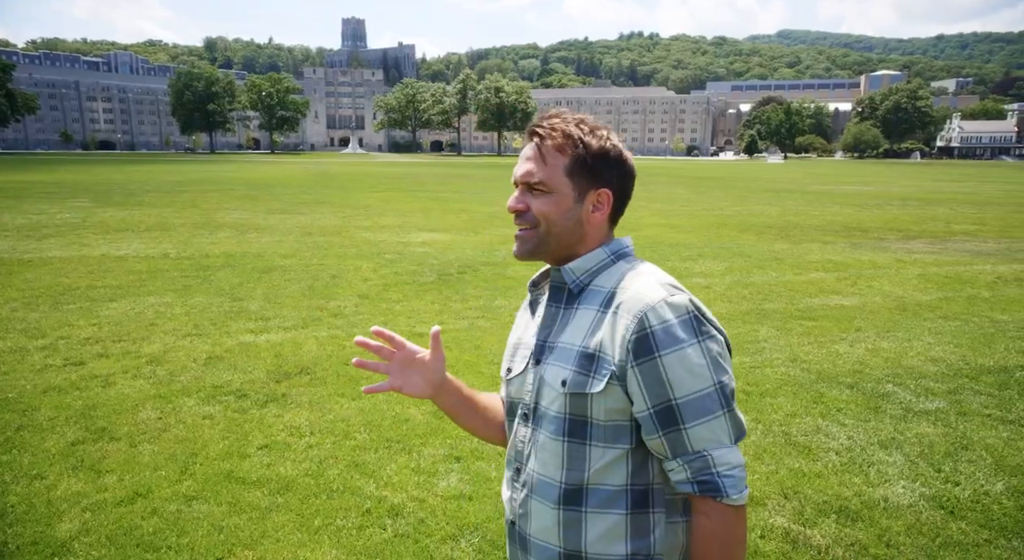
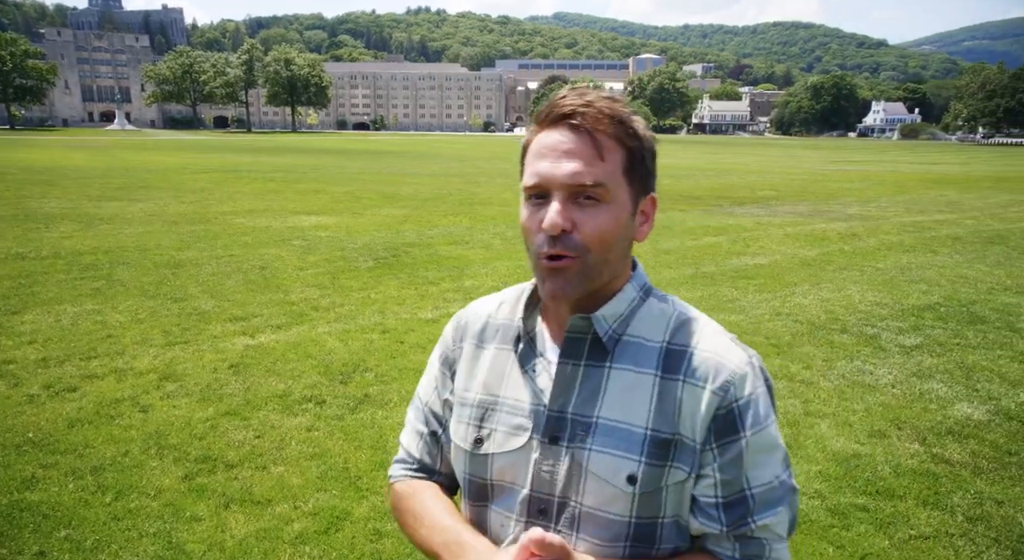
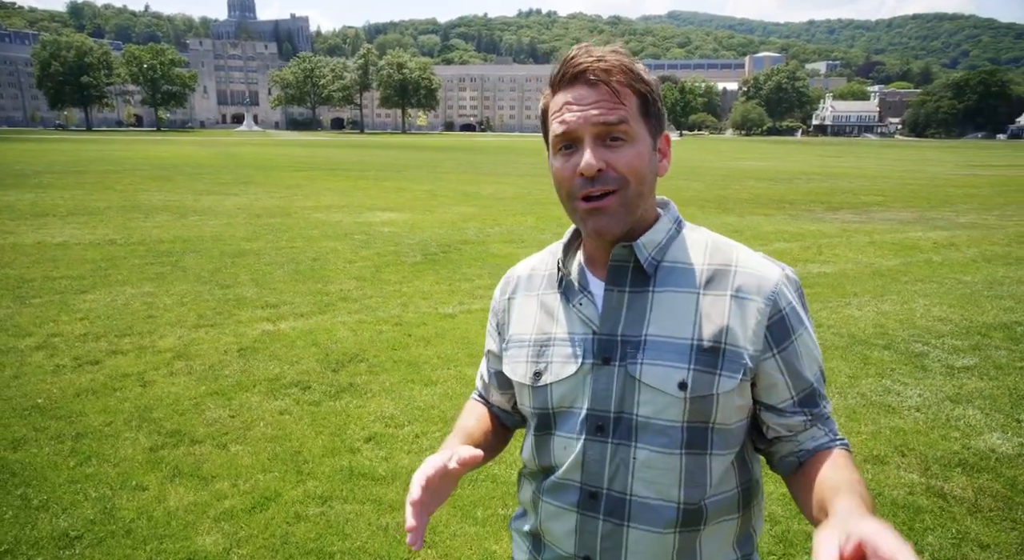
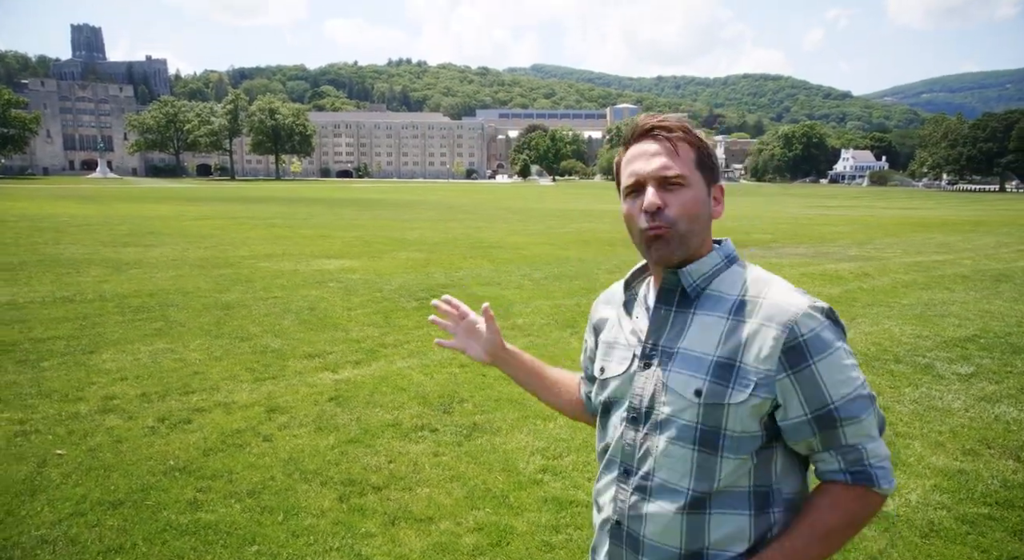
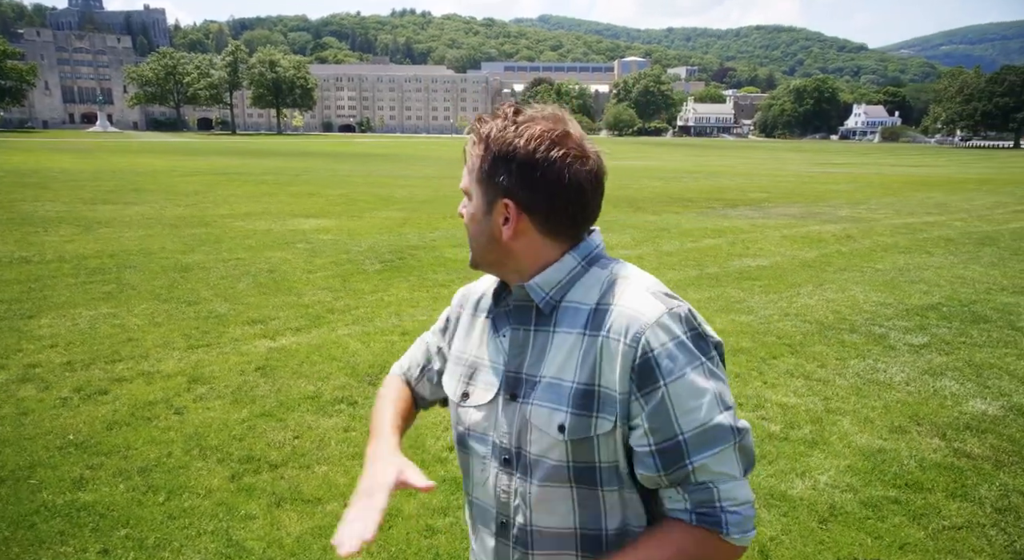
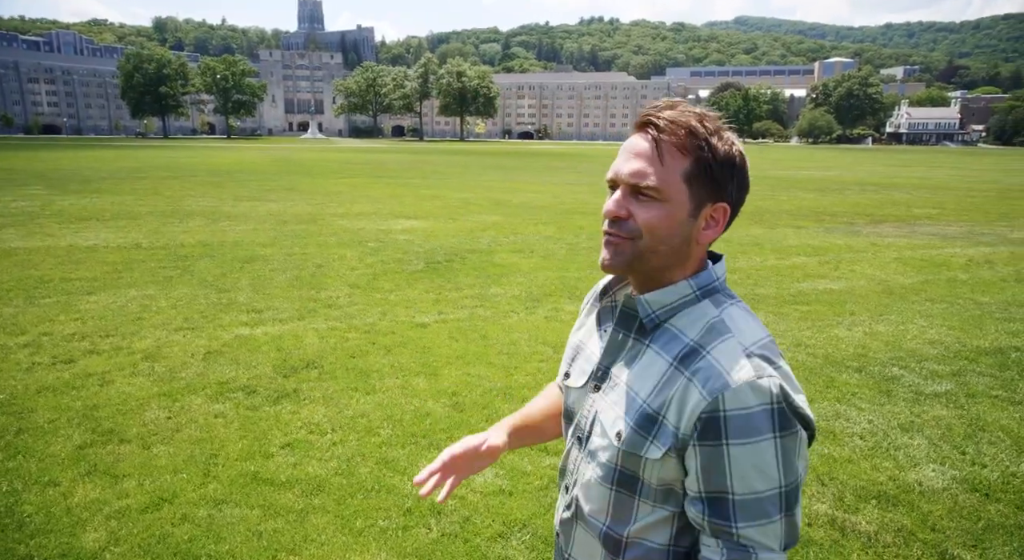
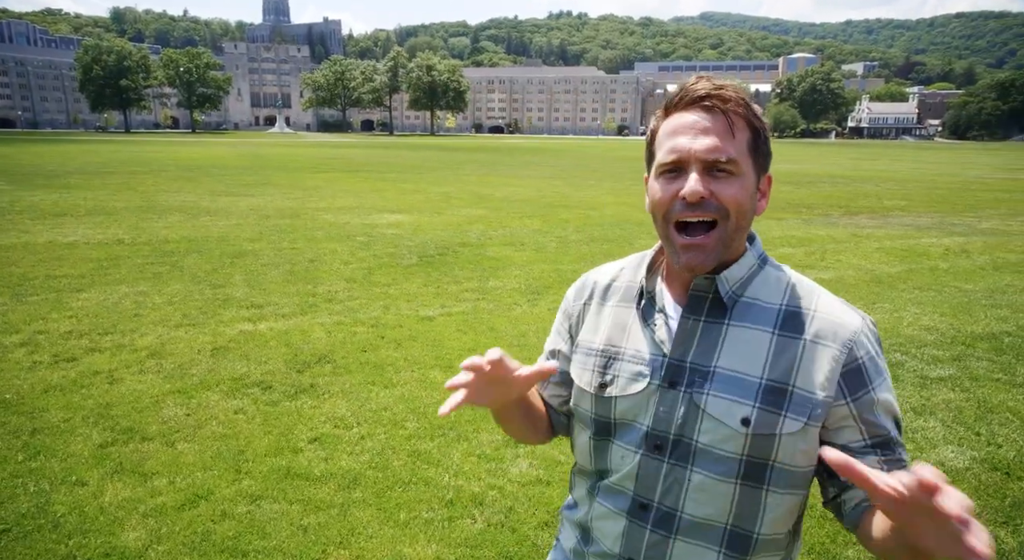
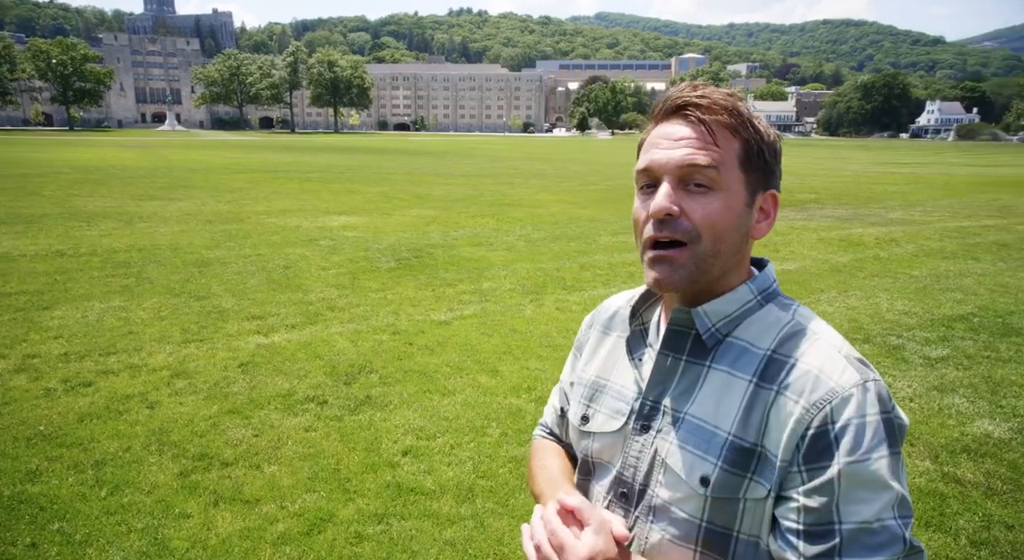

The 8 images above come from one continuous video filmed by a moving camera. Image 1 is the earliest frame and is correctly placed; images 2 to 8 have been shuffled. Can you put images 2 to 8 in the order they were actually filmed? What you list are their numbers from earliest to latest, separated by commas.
6, 7, 3, 8, 2, 5, 4
